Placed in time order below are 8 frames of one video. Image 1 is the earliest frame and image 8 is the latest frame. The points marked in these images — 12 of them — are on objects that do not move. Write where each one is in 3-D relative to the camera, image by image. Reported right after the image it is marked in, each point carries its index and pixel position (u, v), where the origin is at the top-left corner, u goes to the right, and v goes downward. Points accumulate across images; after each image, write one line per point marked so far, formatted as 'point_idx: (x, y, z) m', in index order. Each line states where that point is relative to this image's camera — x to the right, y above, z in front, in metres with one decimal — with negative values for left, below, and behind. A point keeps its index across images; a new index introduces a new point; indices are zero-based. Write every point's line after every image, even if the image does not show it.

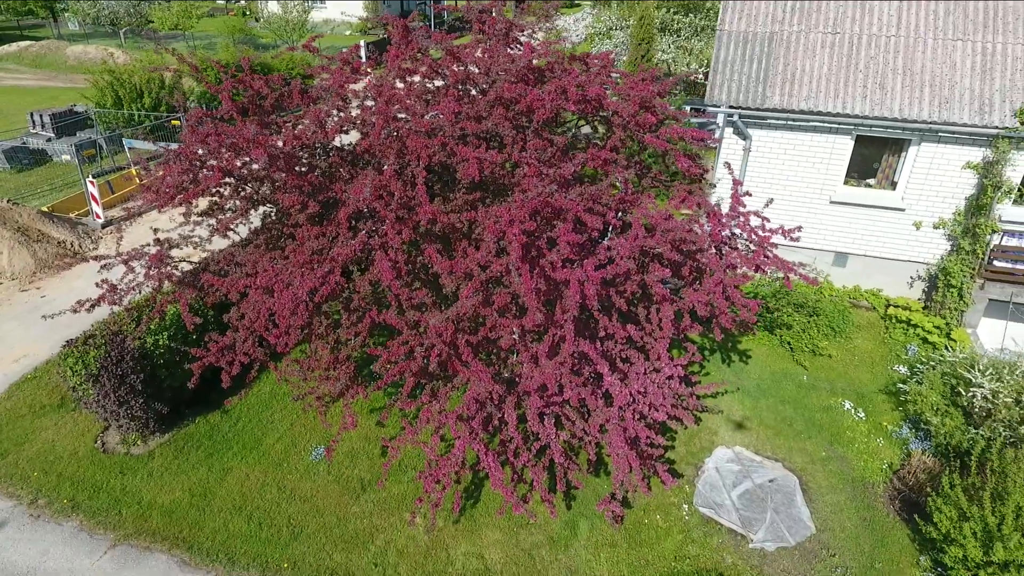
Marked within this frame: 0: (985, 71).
0: (+7.4, +3.4, +9.1) m
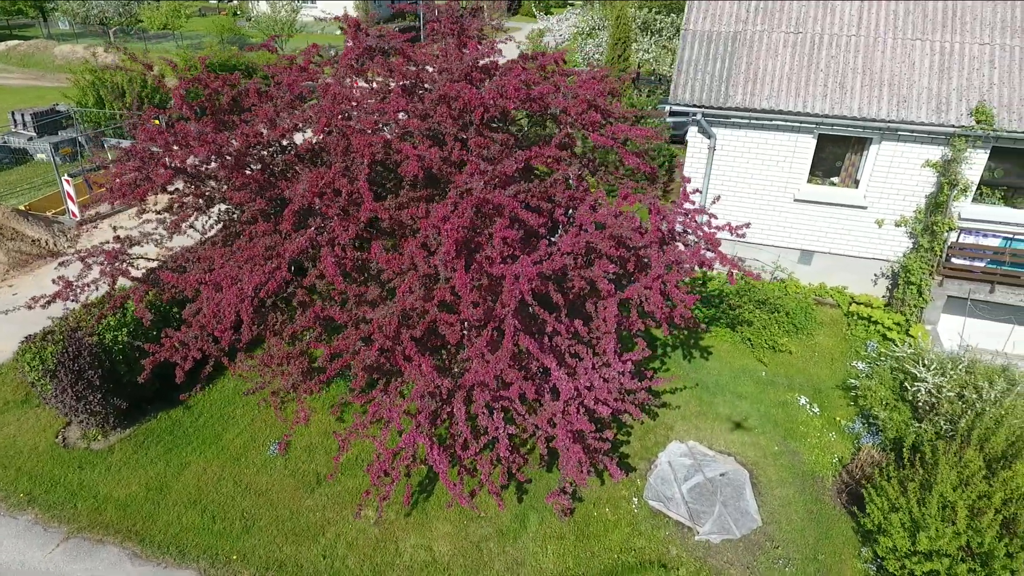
0: (+6.8, +3.5, +9.2) m
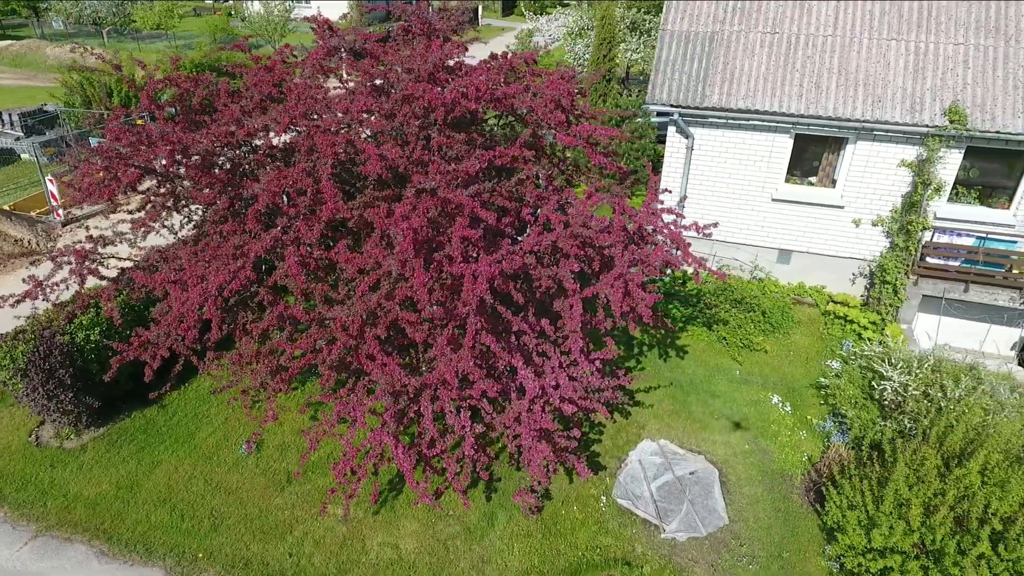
0: (+6.5, +3.5, +9.3) m
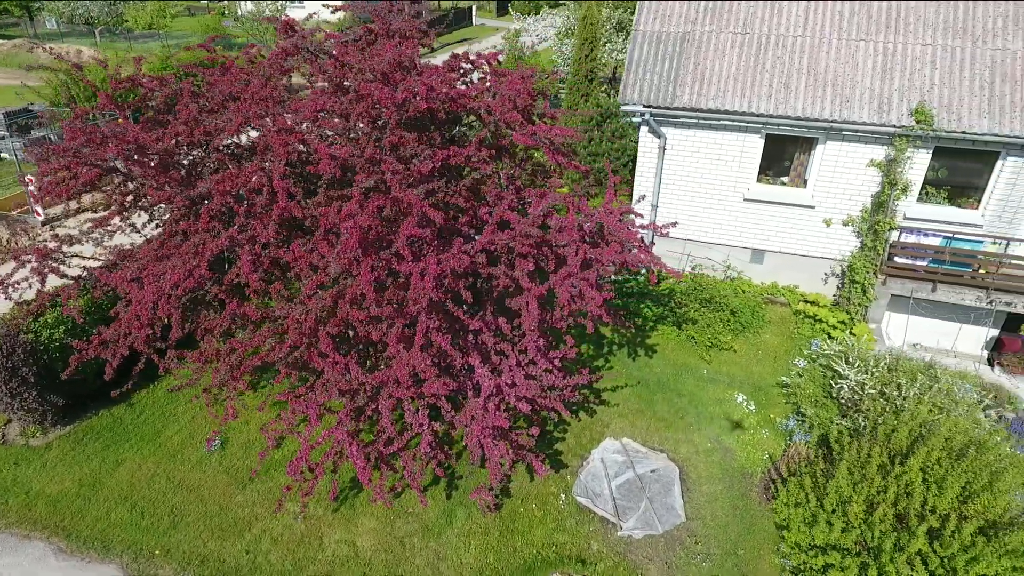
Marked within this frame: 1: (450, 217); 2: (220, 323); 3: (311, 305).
0: (+6.0, +3.5, +9.3) m
1: (-0.7, +0.7, +6.2) m
2: (-3.2, -0.4, +6.4) m
3: (-2.0, -0.2, +5.9) m
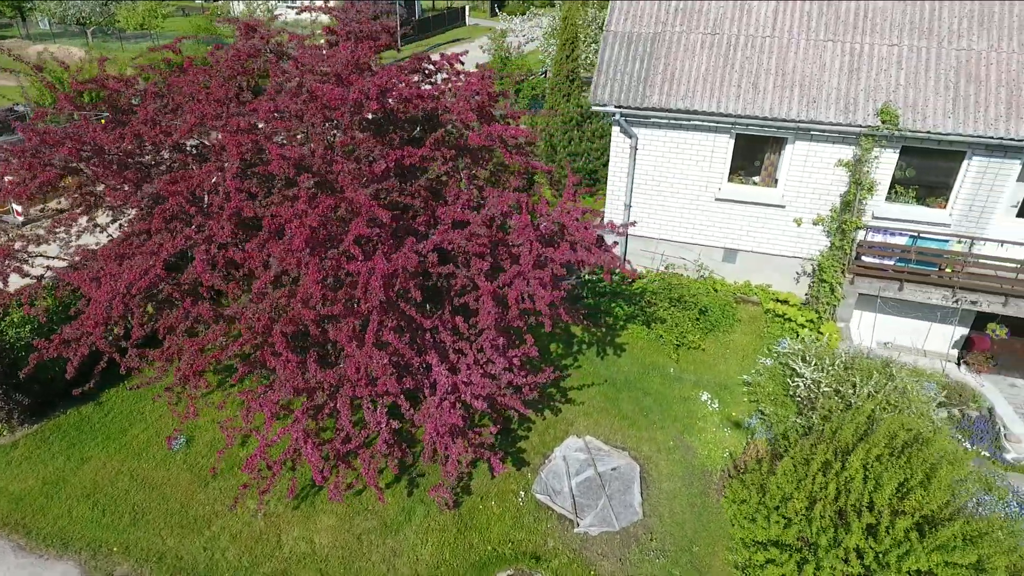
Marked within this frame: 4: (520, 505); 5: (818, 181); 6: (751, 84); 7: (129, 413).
0: (+5.5, +3.5, +9.4) m
1: (-1.2, +0.8, +6.3) m
2: (-3.7, -0.4, +6.4) m
3: (-2.5, -0.2, +6.0) m
4: (+0.1, -2.7, +7.1) m
5: (+5.2, +1.8, +9.9) m
6: (+4.0, +3.4, +9.7) m
7: (-5.5, -1.8, +8.3) m
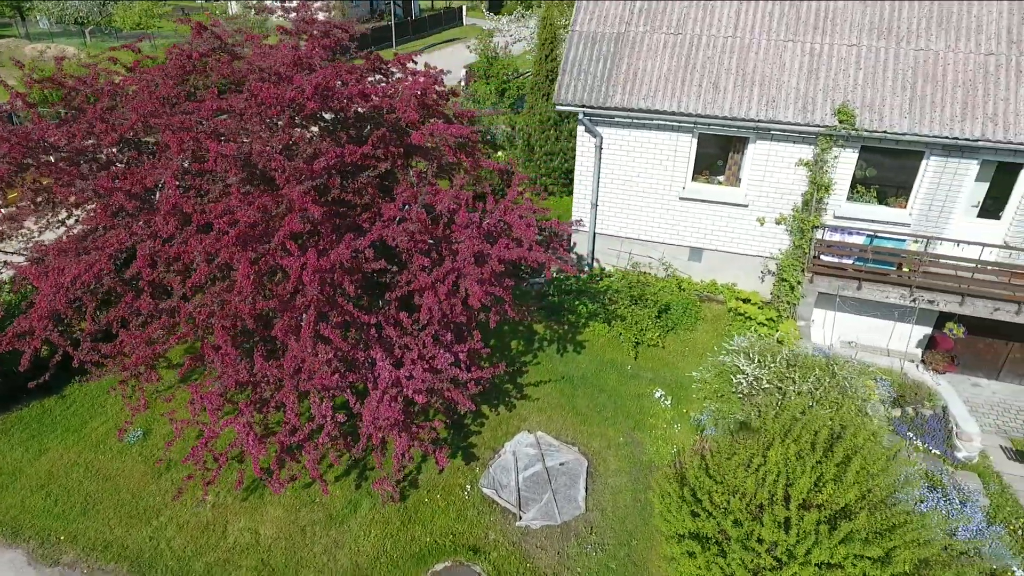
0: (+4.8, +3.5, +9.4) m
1: (-1.8, +0.8, +6.4) m
2: (-4.4, -0.3, +6.5) m
3: (-3.2, -0.1, +6.1) m
4: (-0.6, -2.6, +7.2) m
5: (+4.6, +1.9, +10.0) m
6: (+3.3, +3.4, +9.7) m
7: (-6.1, -1.7, +8.5) m
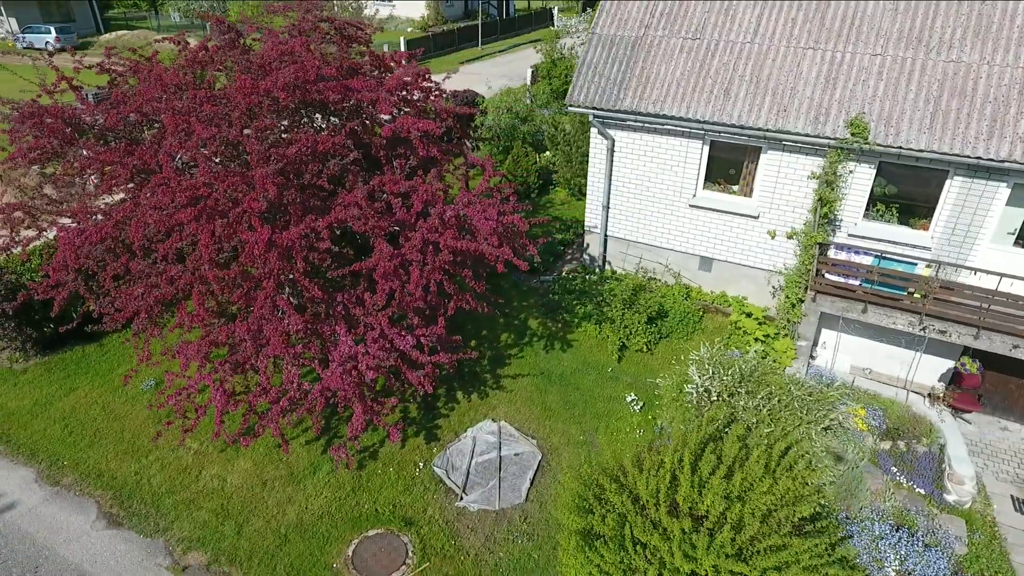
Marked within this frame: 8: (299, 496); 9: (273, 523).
0: (+4.9, +3.2, +9.0) m
1: (-2.3, +1.1, +6.9) m
2: (-4.9, +0.2, +7.4) m
3: (-3.8, +0.3, +6.8) m
4: (-1.3, -2.4, +7.6) m
5: (+4.6, +1.6, +9.6) m
6: (+3.4, +3.2, +9.5) m
7: (-6.5, -1.1, +9.6) m
8: (-2.6, -2.6, +7.3) m
9: (-2.9, -2.8, +6.9) m
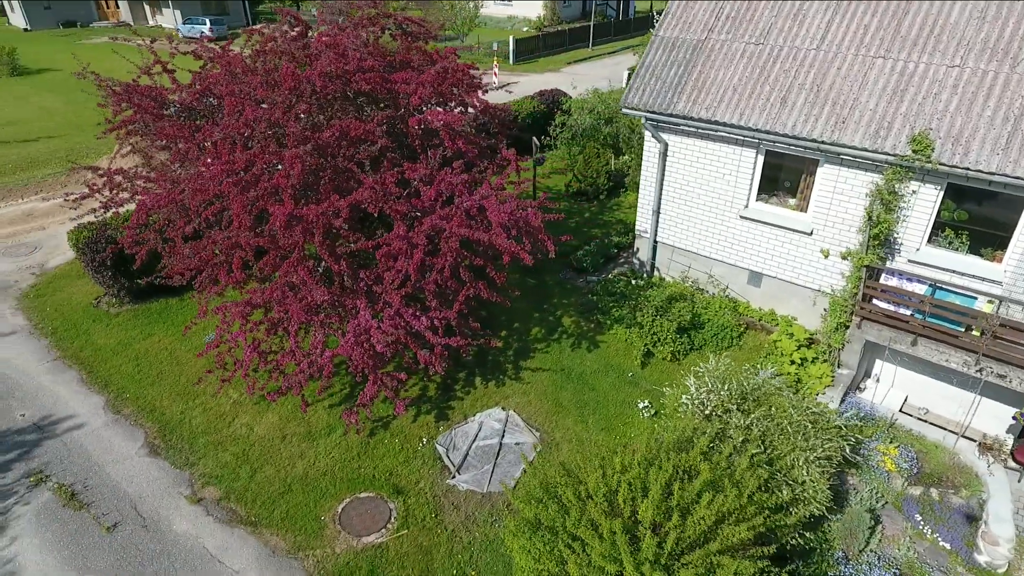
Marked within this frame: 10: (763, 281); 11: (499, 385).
0: (+5.5, +2.8, +8.3) m
1: (-2.1, +1.4, +7.5) m
2: (-4.6, +0.7, +8.4) m
3: (-3.7, +0.7, +7.6) m
4: (-1.3, -2.2, +8.0) m
5: (+5.2, +1.2, +9.0) m
6: (+4.2, +3.0, +9.1) m
7: (-6.0, -0.4, +10.8) m
8: (-2.7, -2.3, +7.9) m
9: (-3.0, -2.4, +7.6) m
10: (+4.4, +0.1, +10.3) m
11: (-0.2, -1.5, +9.1) m
